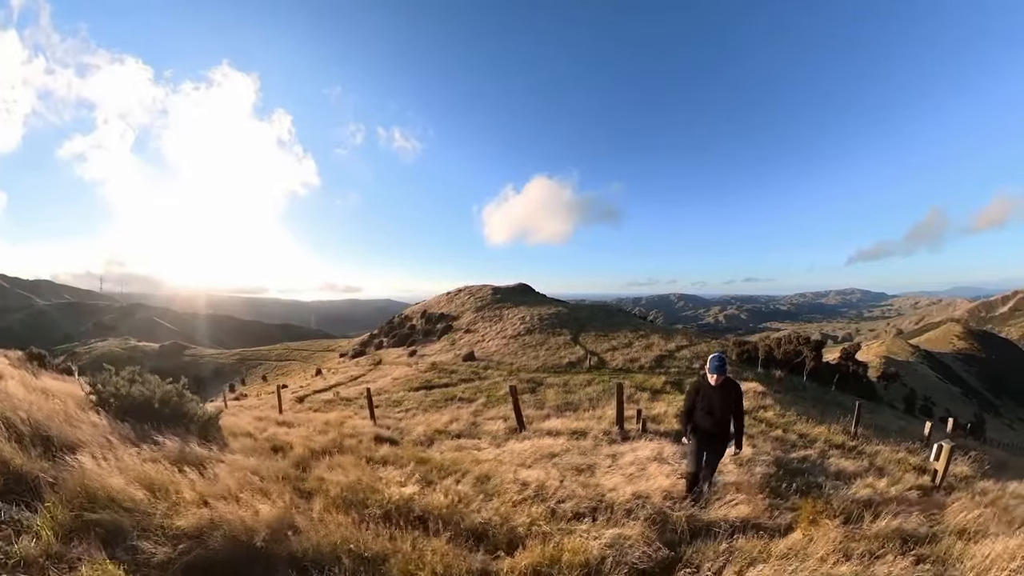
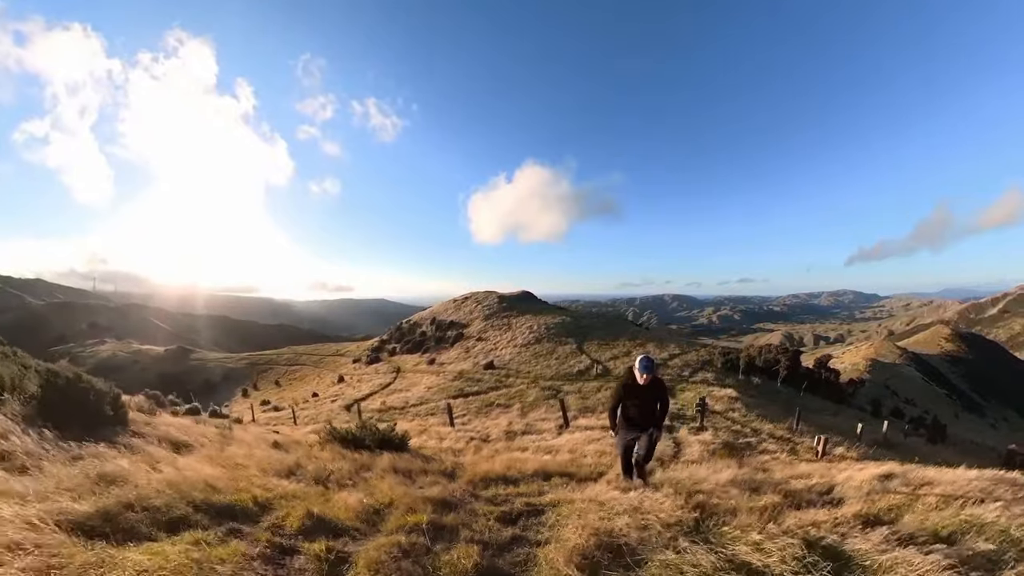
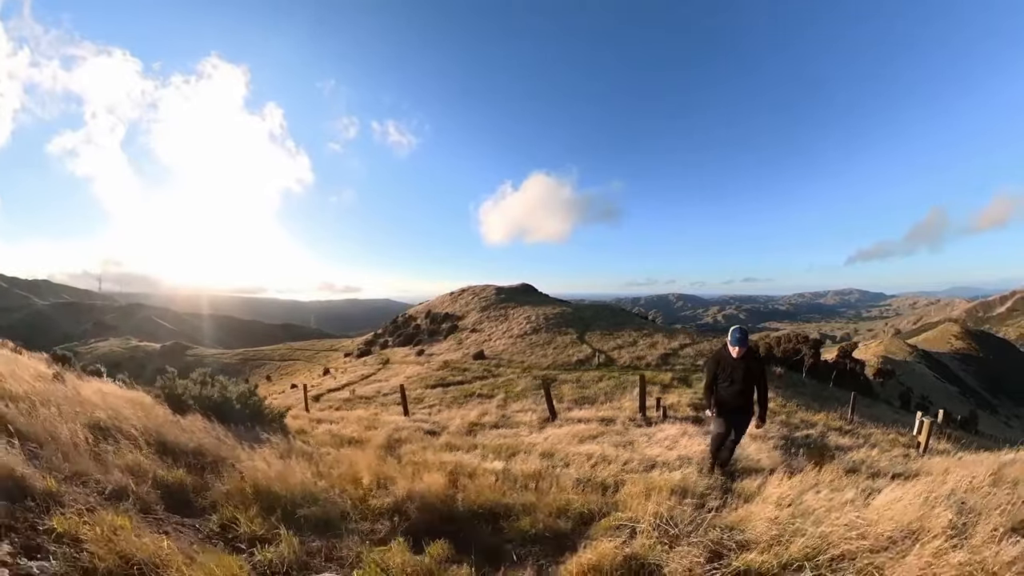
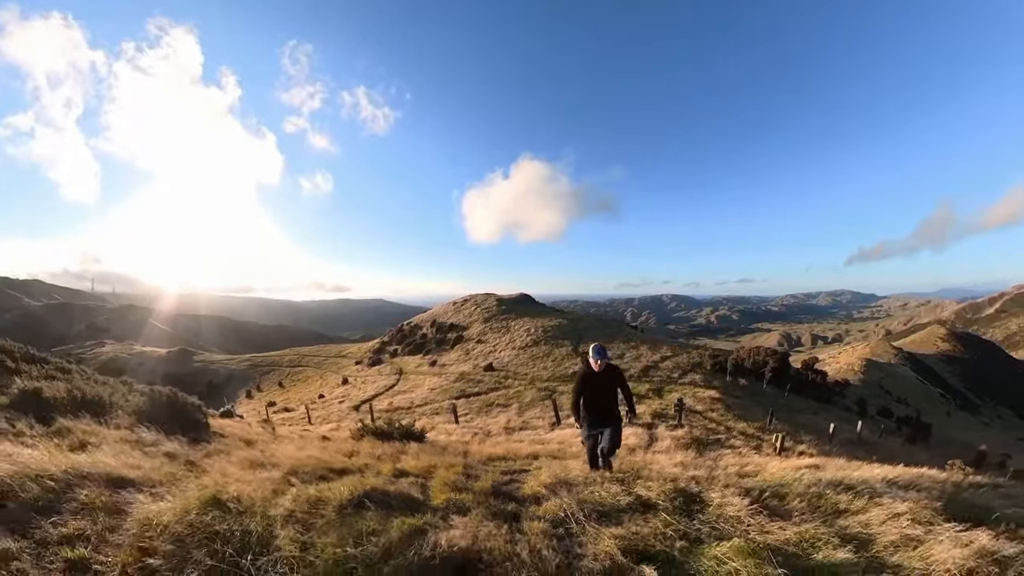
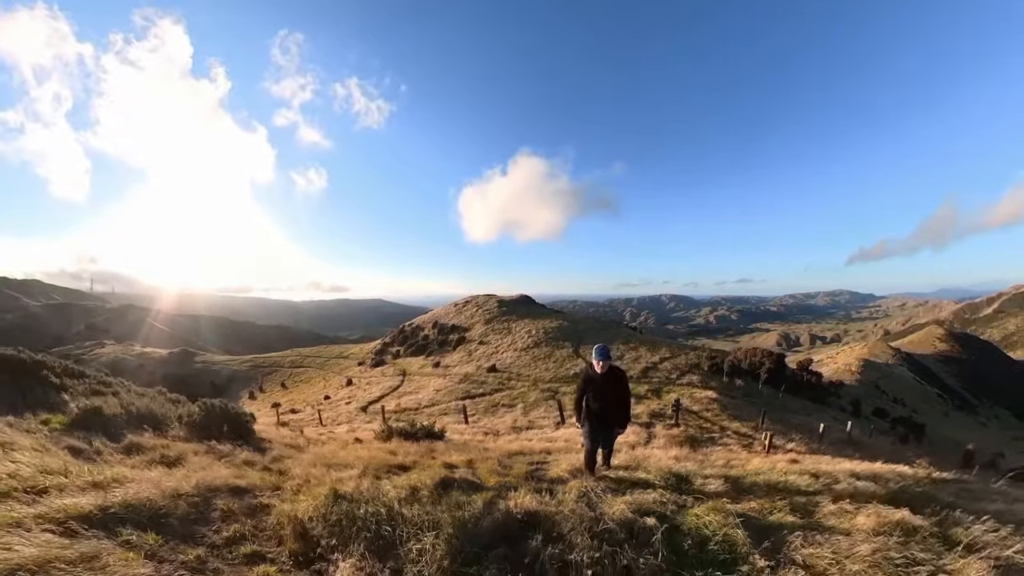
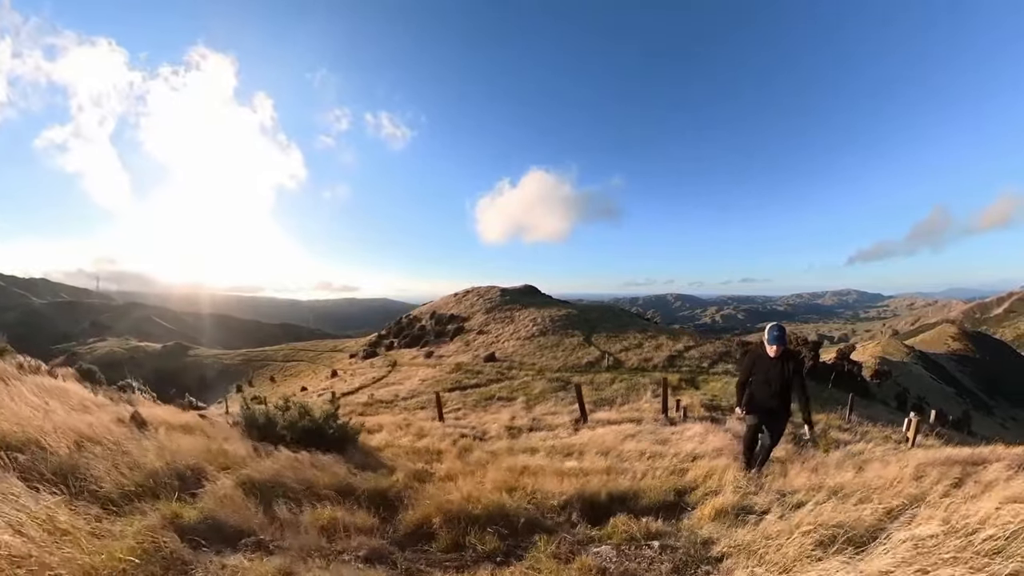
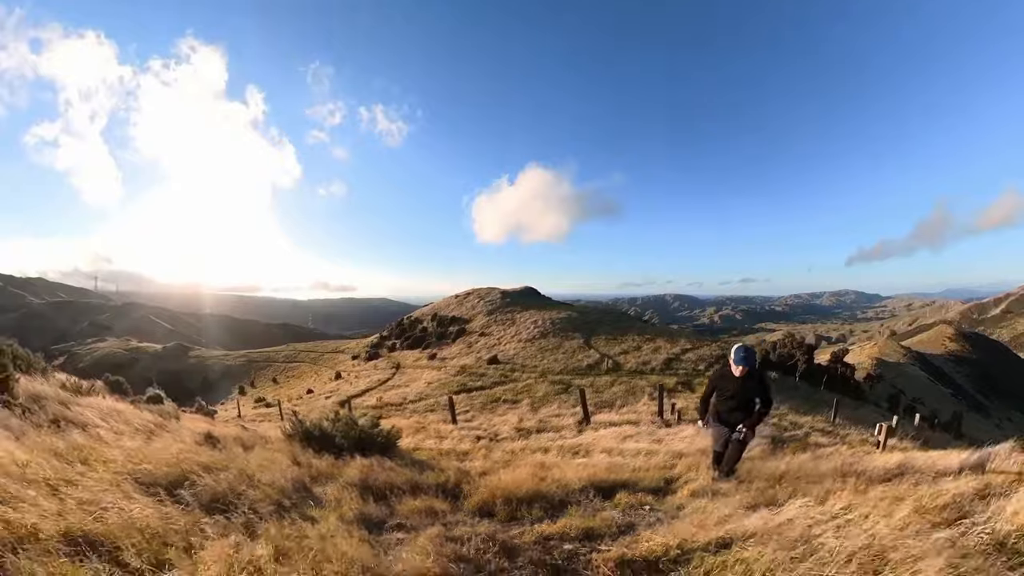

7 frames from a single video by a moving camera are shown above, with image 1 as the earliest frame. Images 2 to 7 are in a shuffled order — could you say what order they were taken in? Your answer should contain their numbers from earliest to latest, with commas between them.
3, 6, 7, 2, 4, 5
